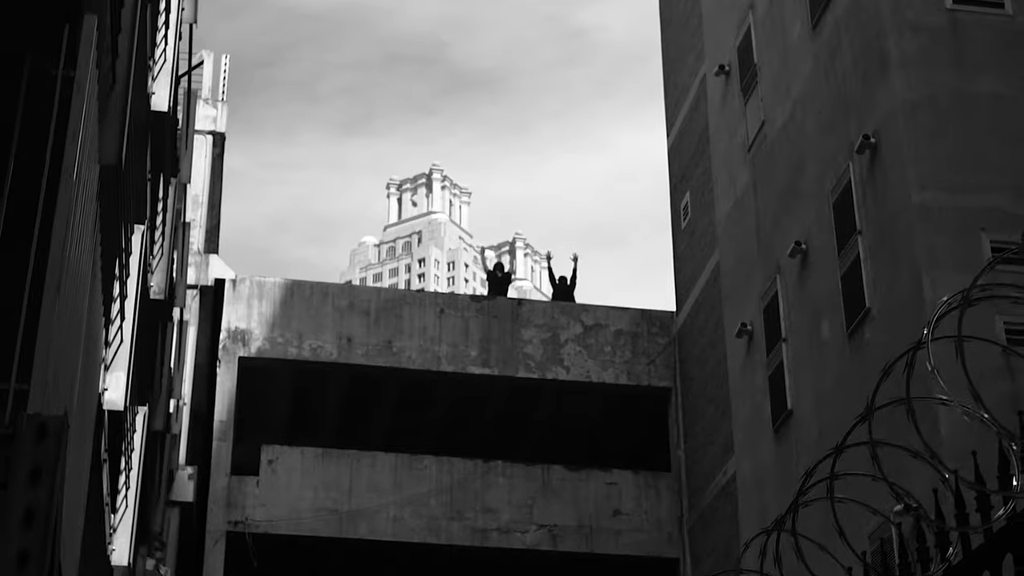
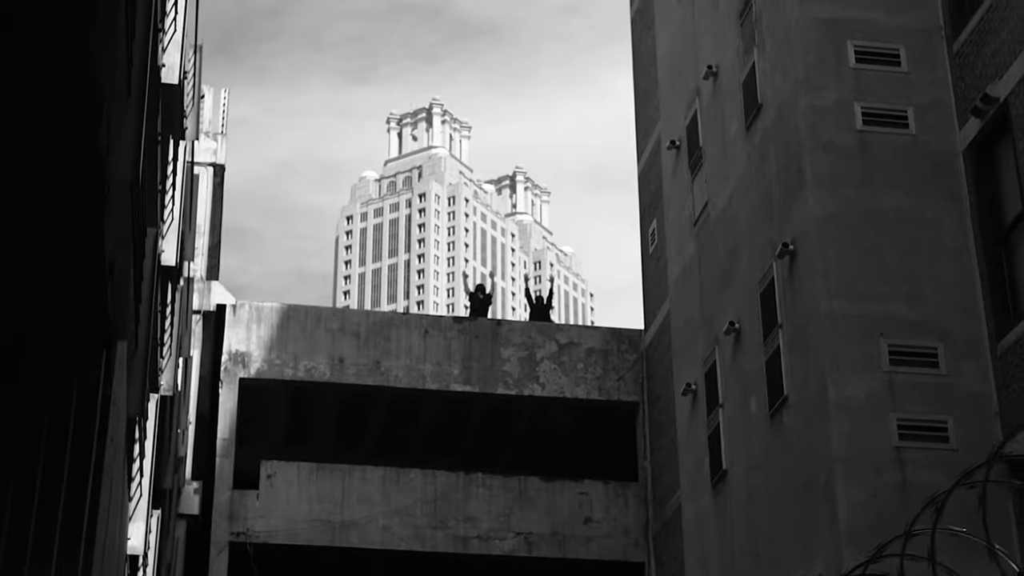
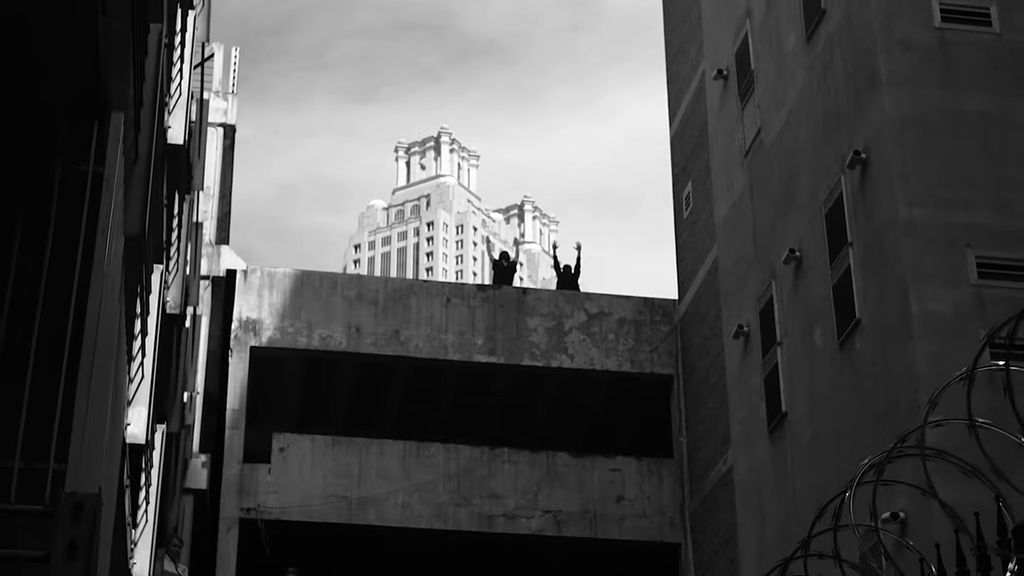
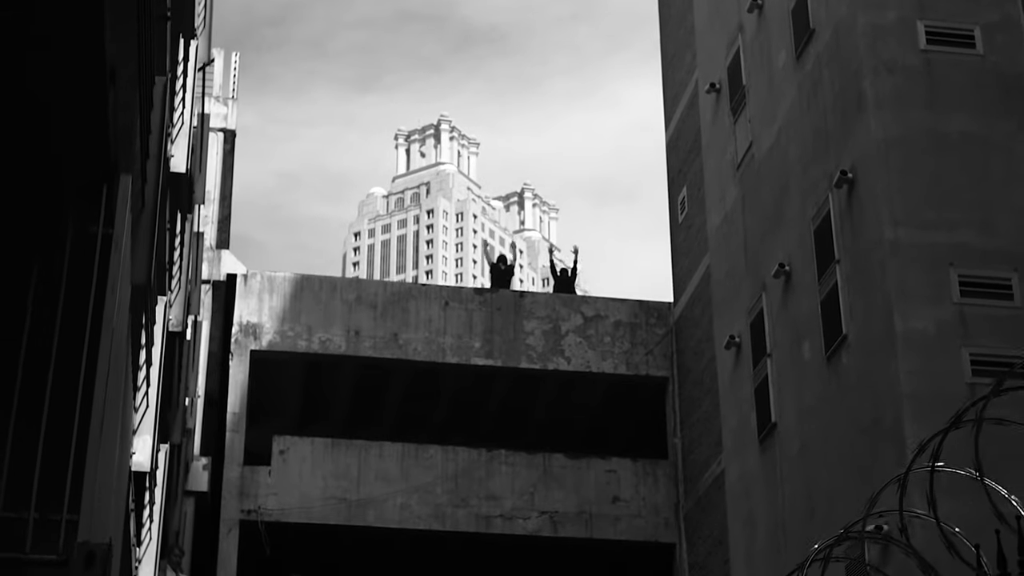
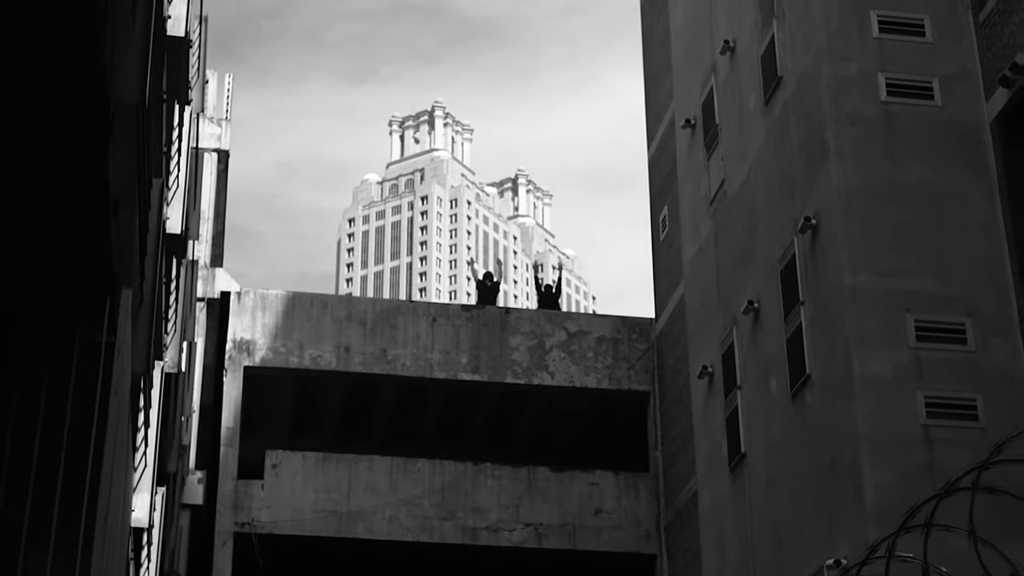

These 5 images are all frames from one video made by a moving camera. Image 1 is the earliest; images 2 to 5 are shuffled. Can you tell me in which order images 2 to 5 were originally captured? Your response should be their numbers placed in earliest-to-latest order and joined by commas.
3, 4, 5, 2
